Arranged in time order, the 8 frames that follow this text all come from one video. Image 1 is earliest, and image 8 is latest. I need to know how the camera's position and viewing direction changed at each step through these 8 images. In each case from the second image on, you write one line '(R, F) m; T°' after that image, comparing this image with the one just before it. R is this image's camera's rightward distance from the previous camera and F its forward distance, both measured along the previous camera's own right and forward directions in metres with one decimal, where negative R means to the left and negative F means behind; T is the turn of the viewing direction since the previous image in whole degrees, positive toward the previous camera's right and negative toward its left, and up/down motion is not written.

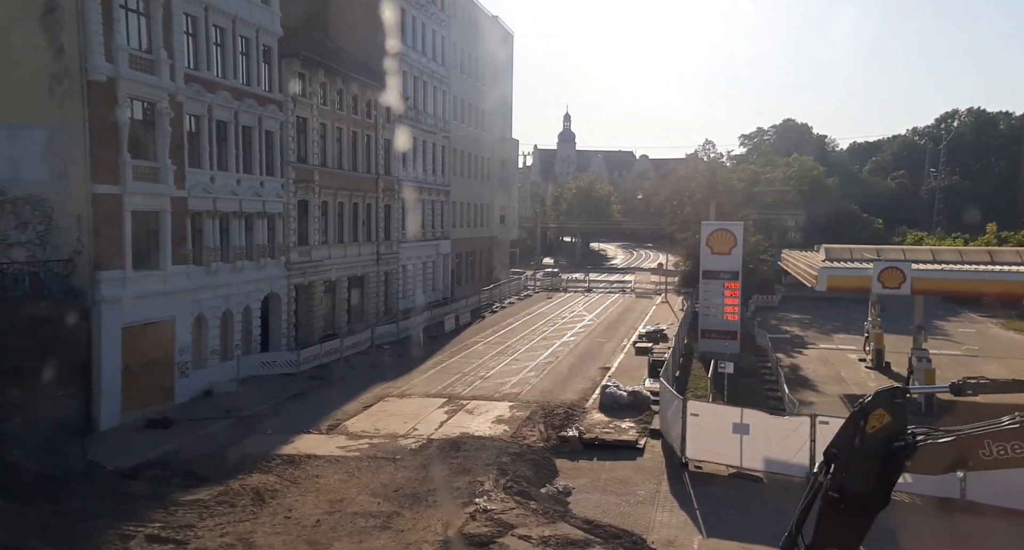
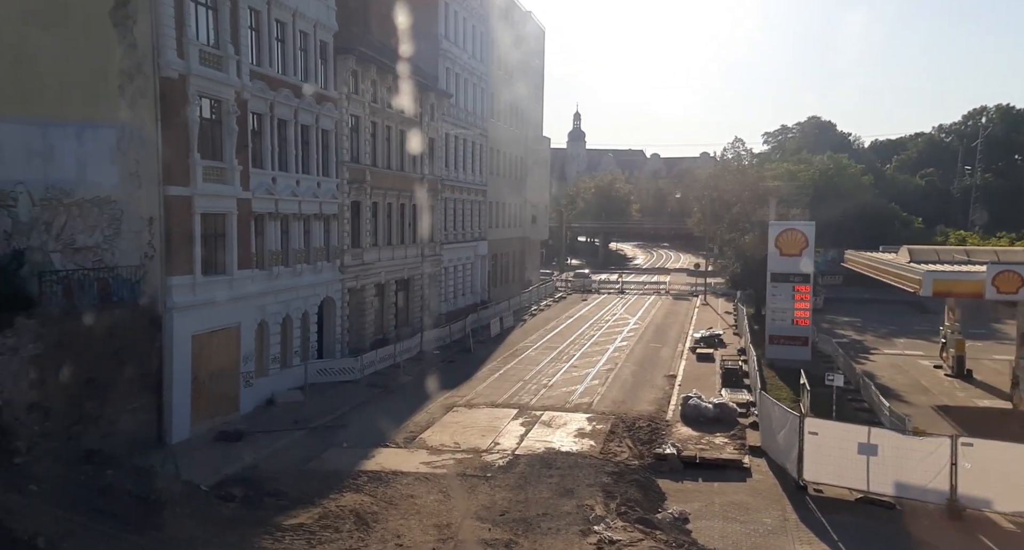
(-1.7, +1.1) m; -1°
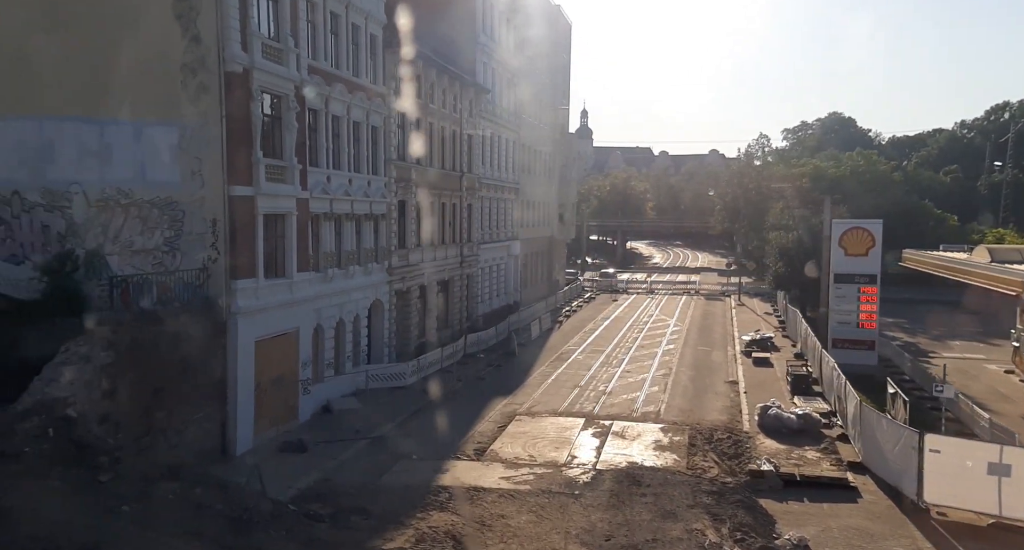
(-1.5, +1.1) m; -1°
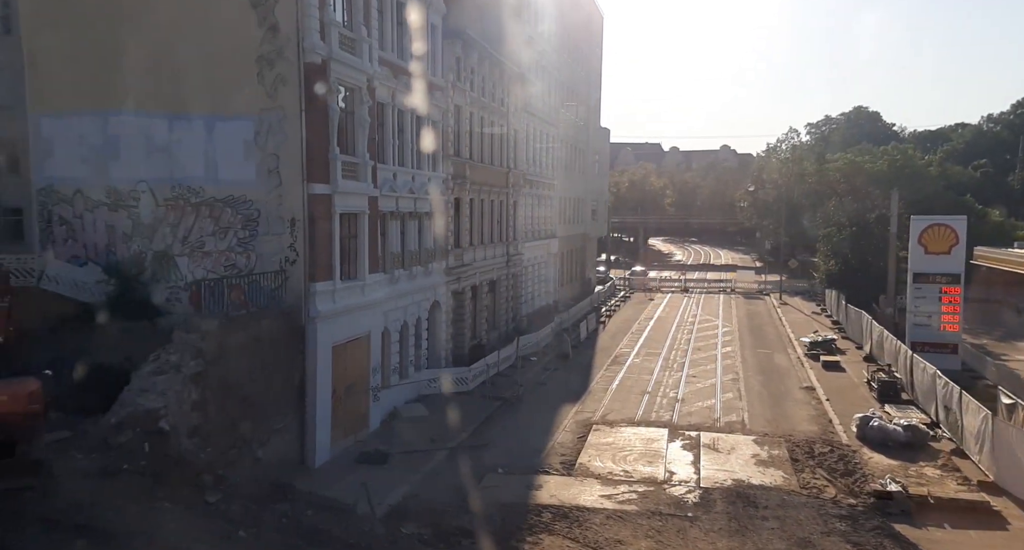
(-1.7, +1.3) m; -1°
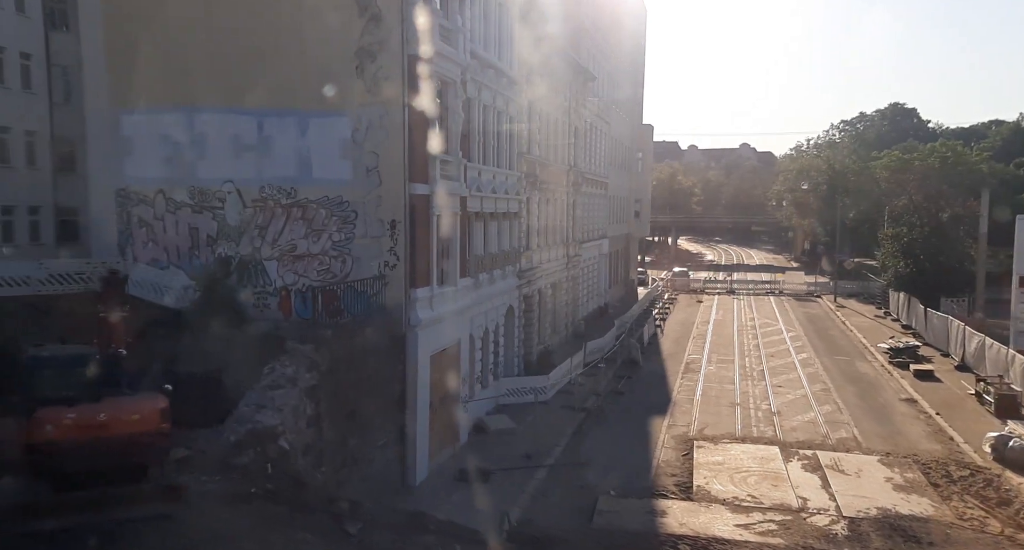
(-1.9, +1.5) m; -2°
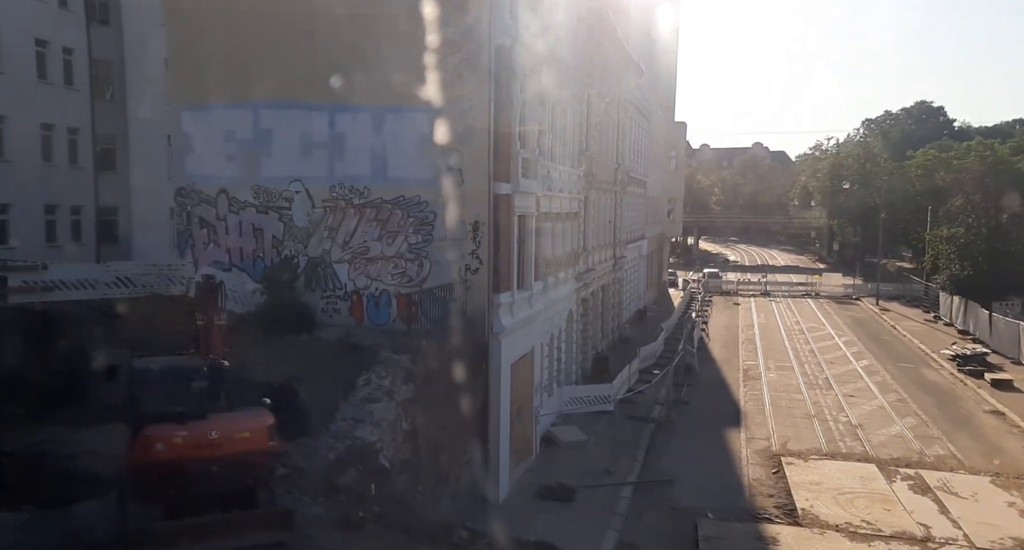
(-1.5, +1.3) m; -1°
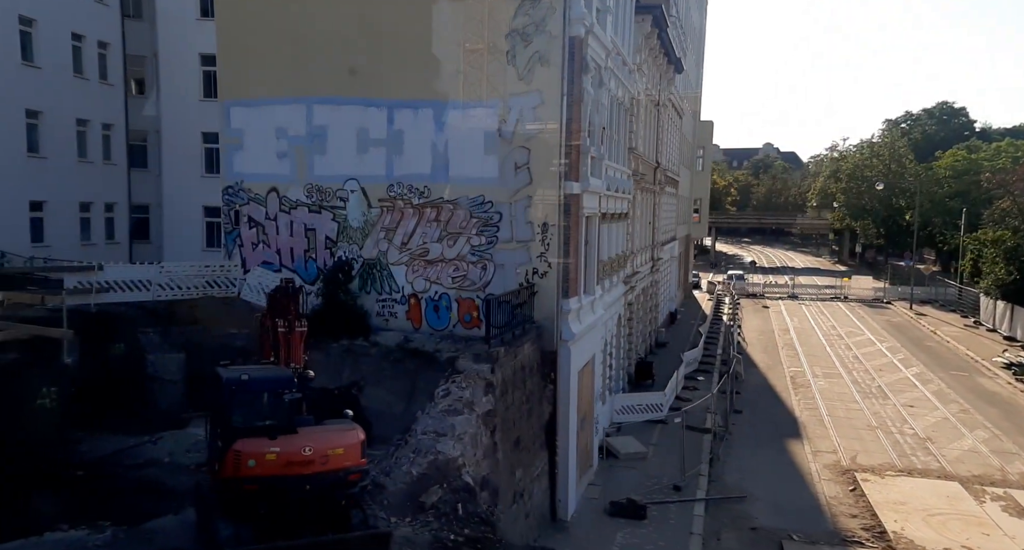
(-1.1, +1.0) m; -1°
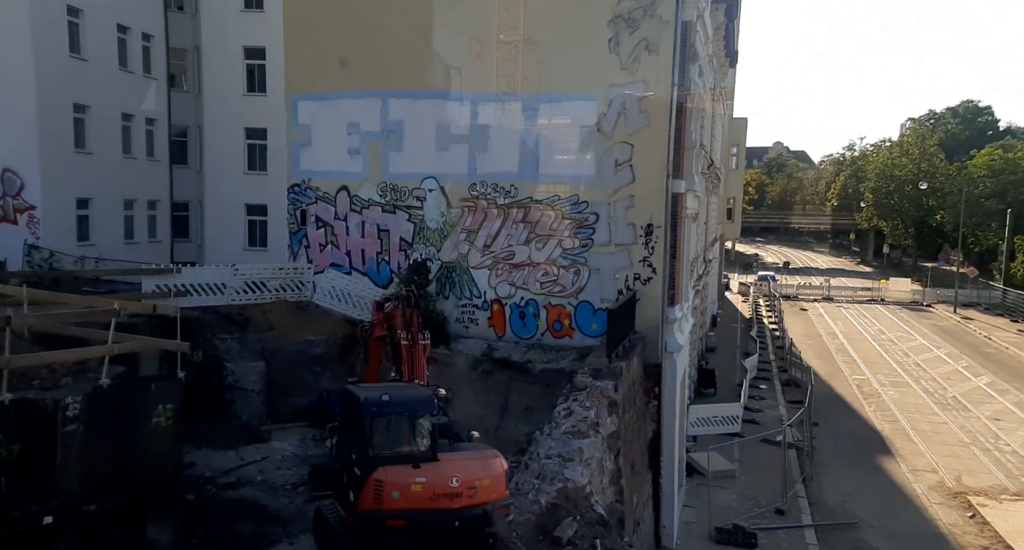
(-1.6, +1.4) m; -1°
